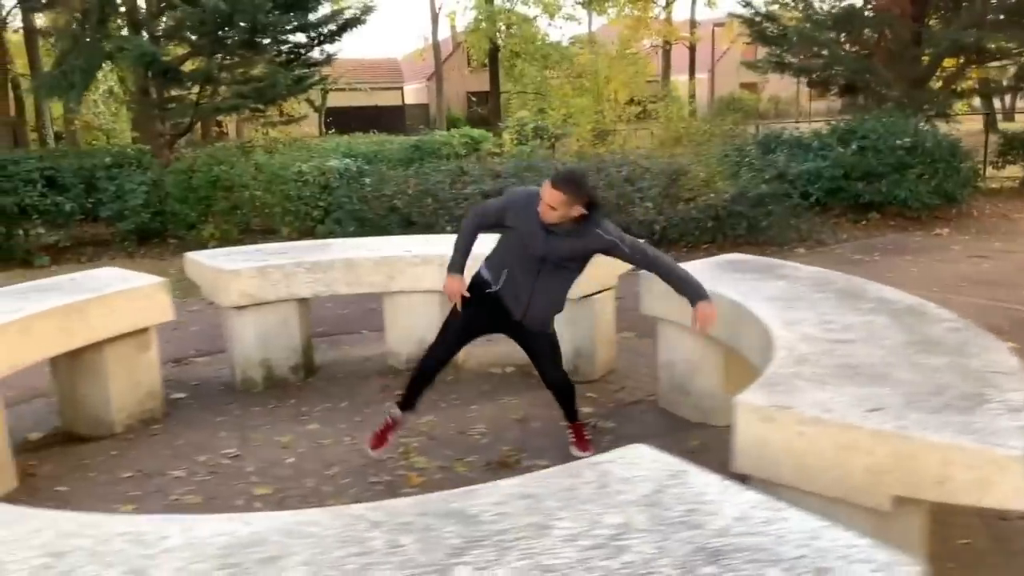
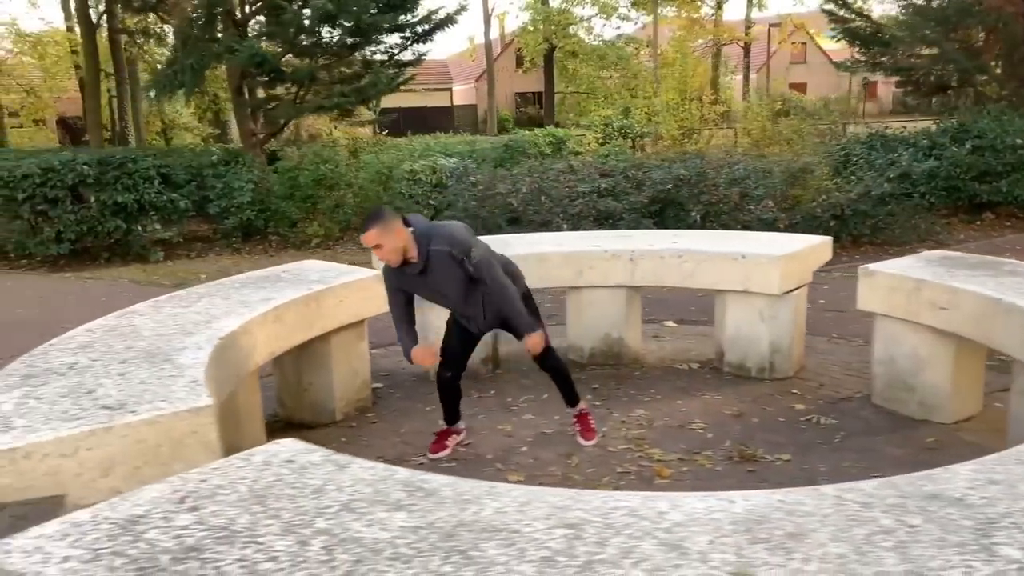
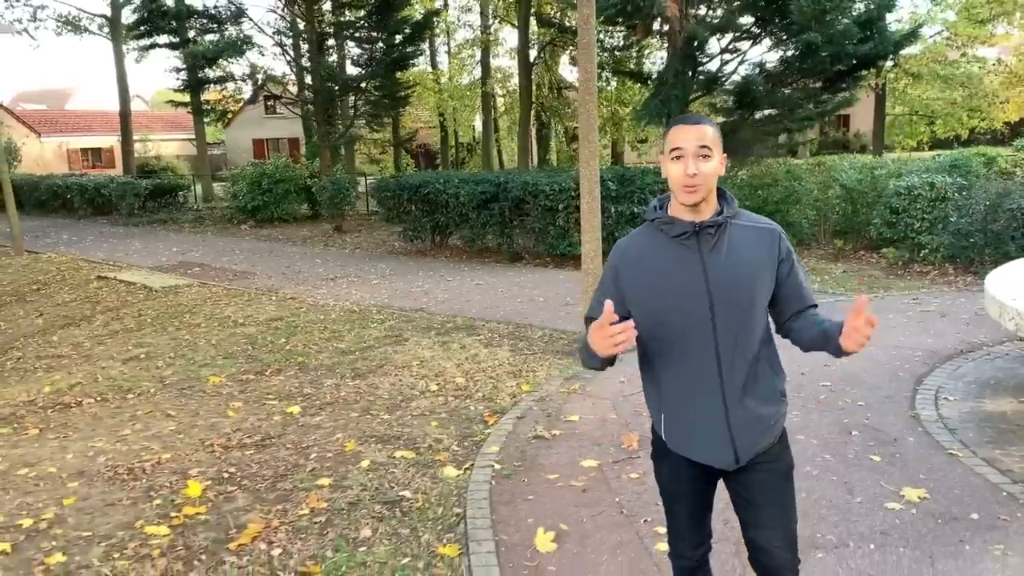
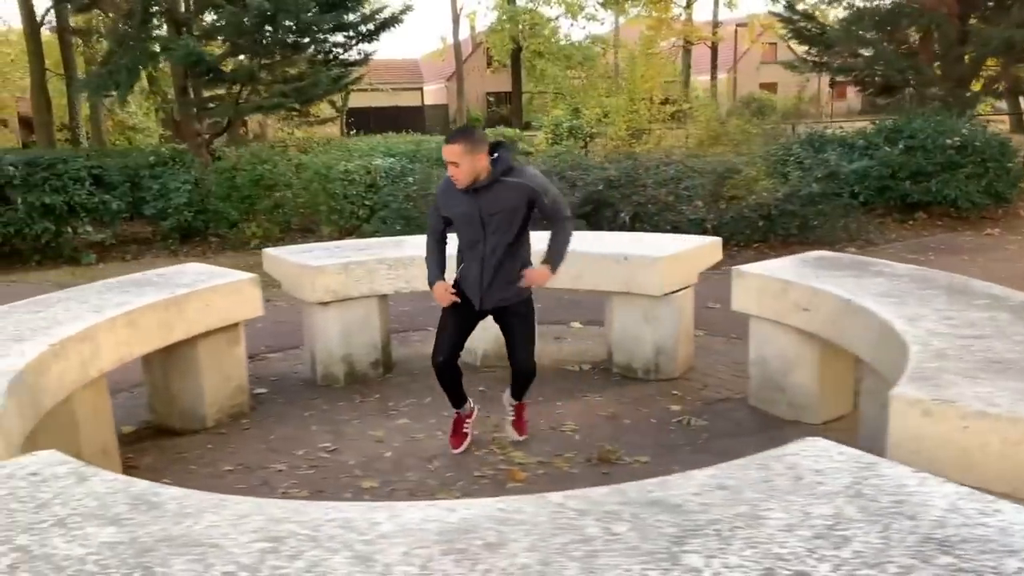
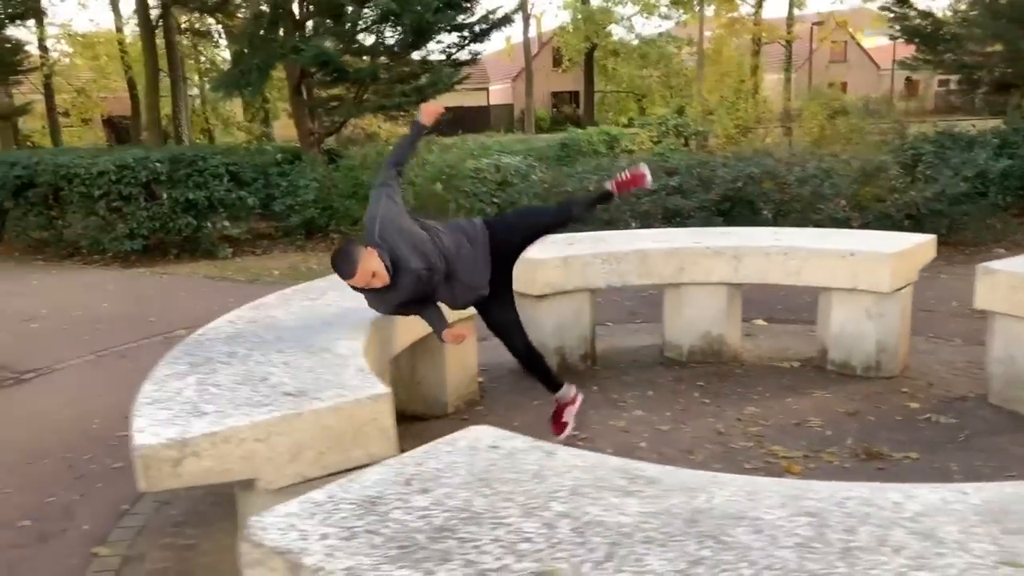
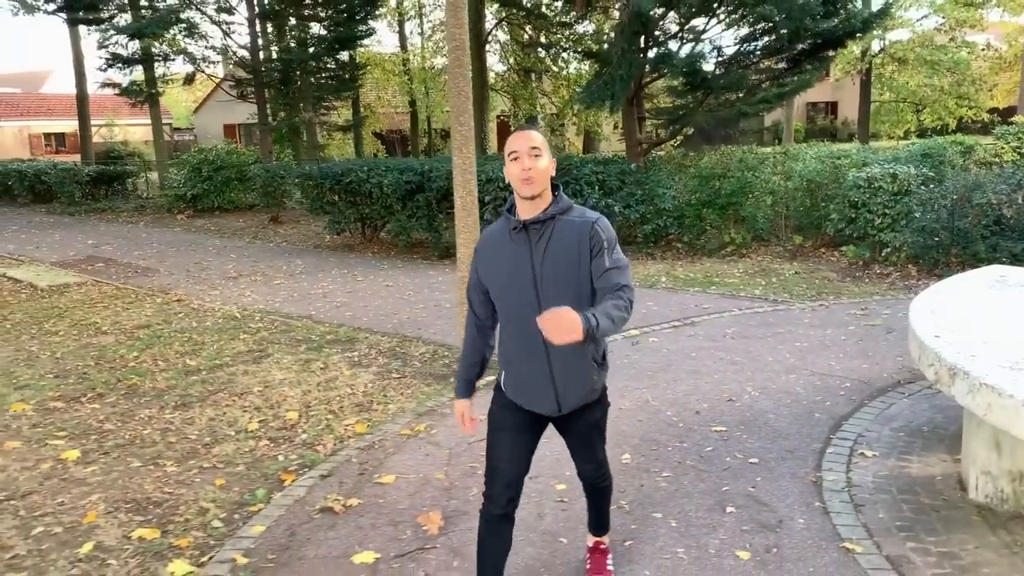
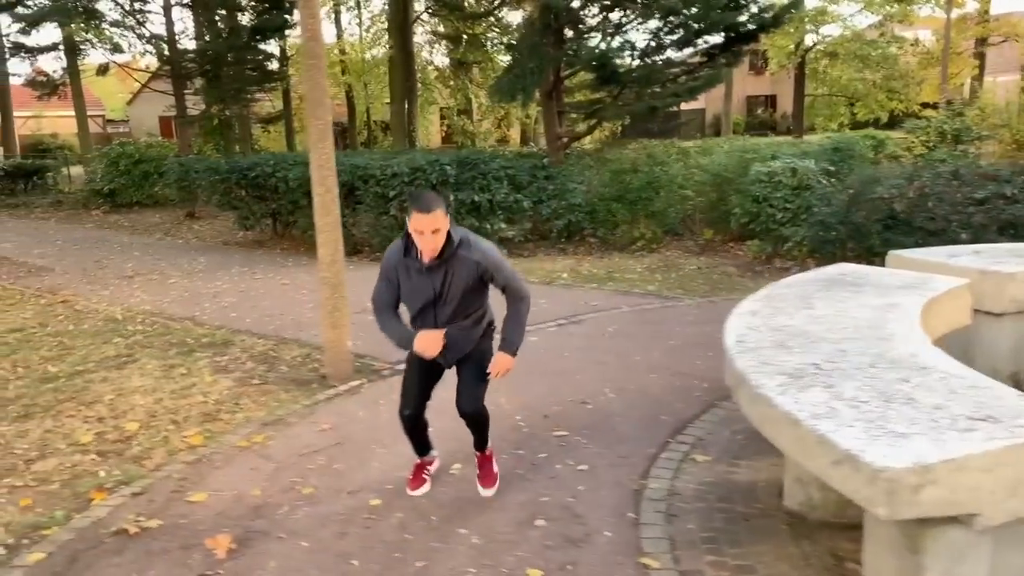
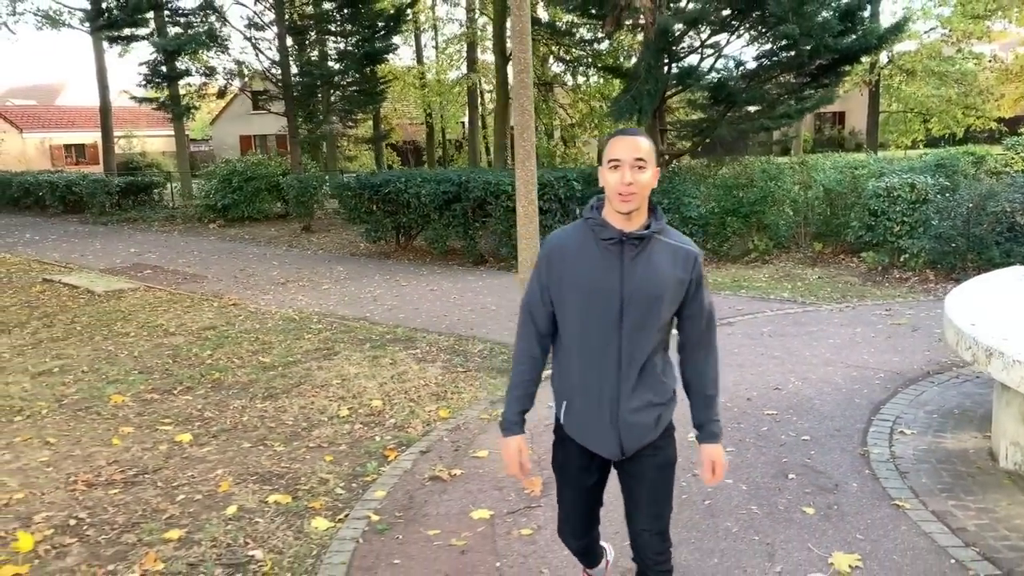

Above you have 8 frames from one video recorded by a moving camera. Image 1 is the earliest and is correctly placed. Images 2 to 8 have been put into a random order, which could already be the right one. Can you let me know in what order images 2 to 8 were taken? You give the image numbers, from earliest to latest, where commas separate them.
4, 2, 5, 7, 6, 8, 3
